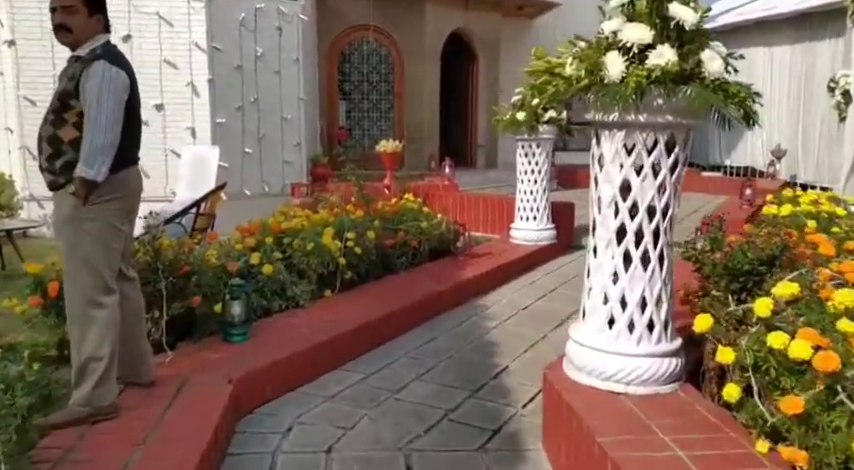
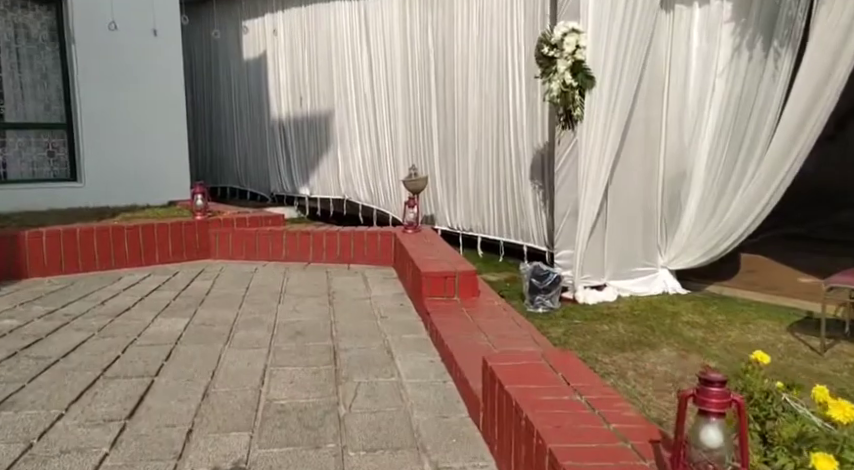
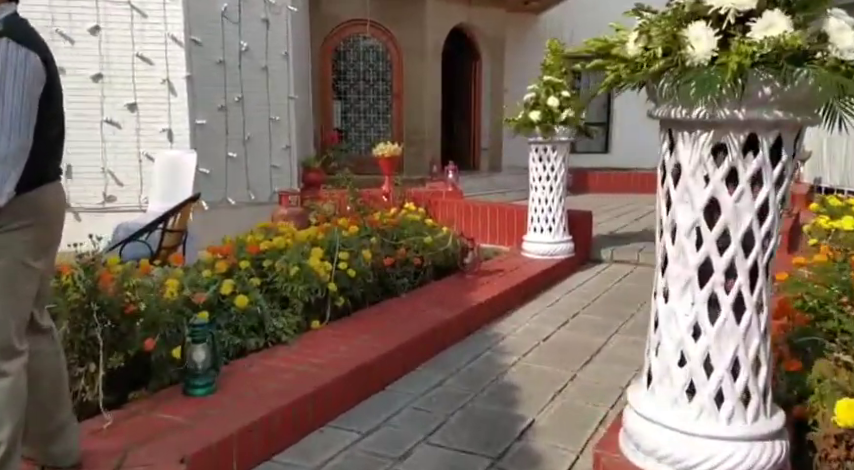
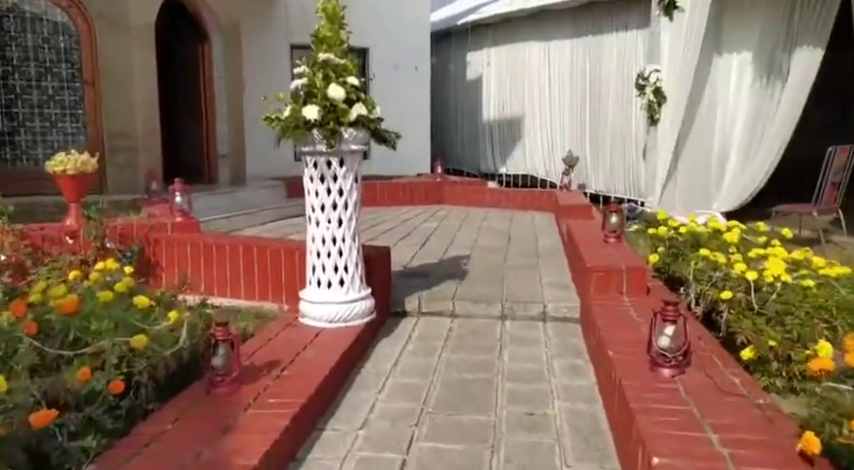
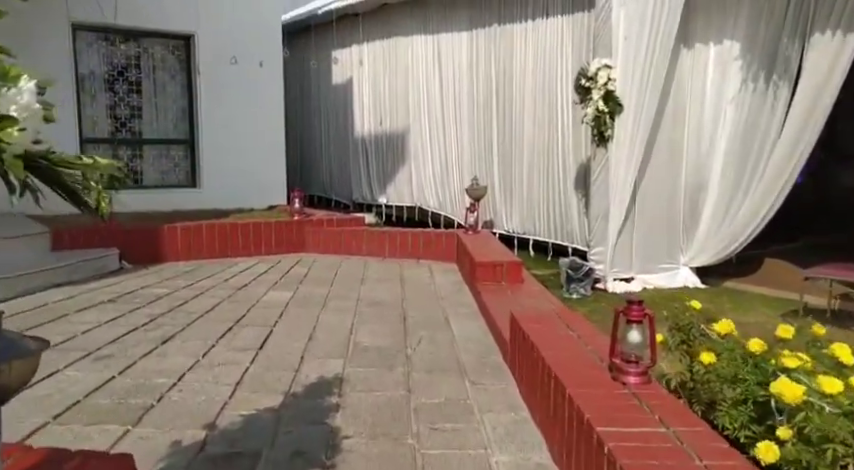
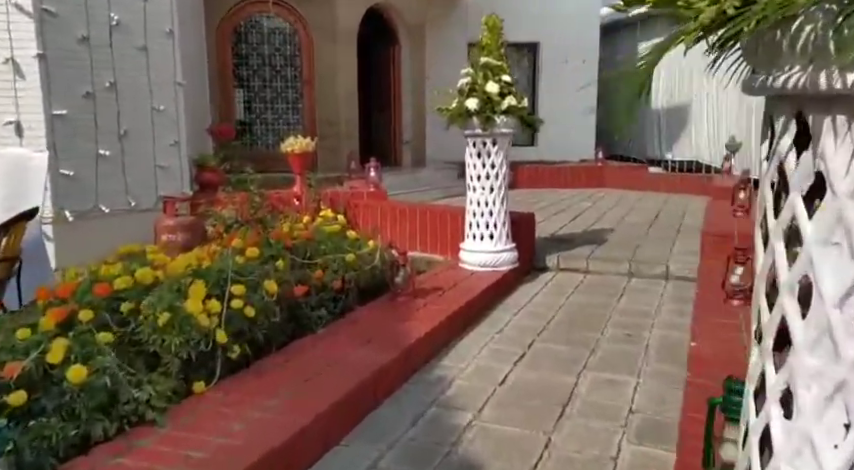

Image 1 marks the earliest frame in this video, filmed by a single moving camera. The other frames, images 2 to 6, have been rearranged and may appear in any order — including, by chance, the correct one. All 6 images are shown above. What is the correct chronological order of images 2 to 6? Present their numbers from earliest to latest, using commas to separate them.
3, 6, 4, 5, 2
